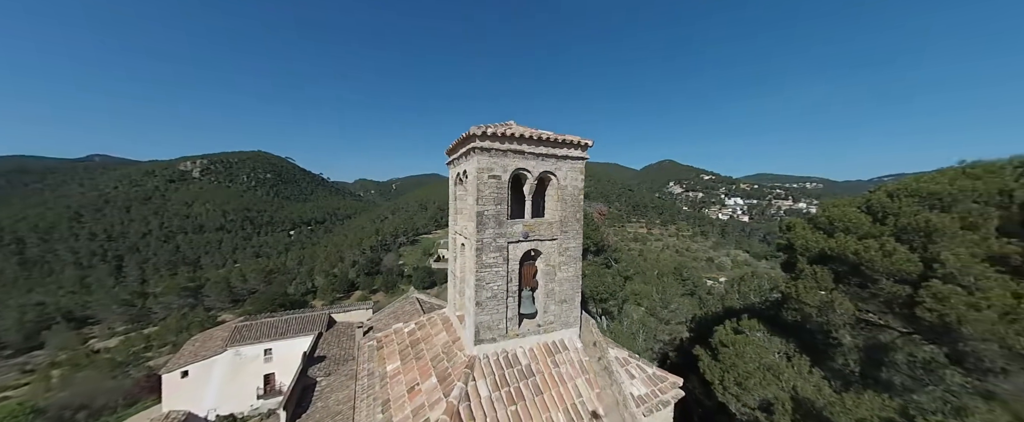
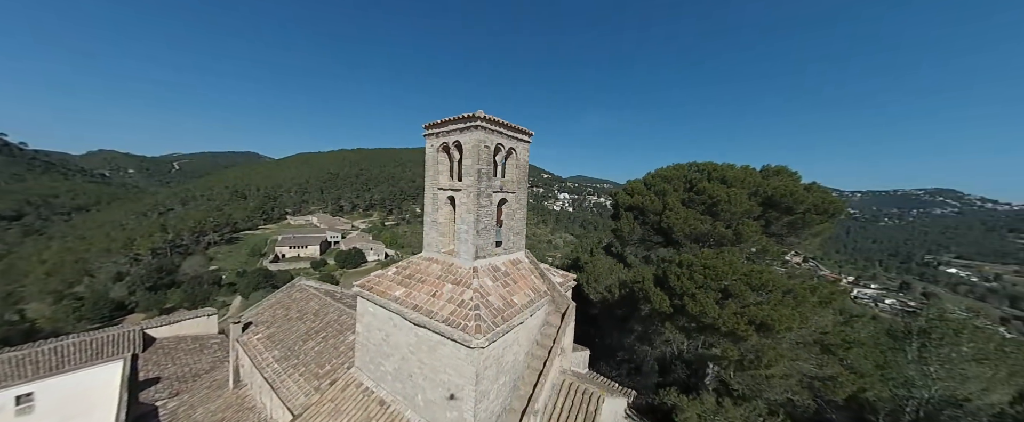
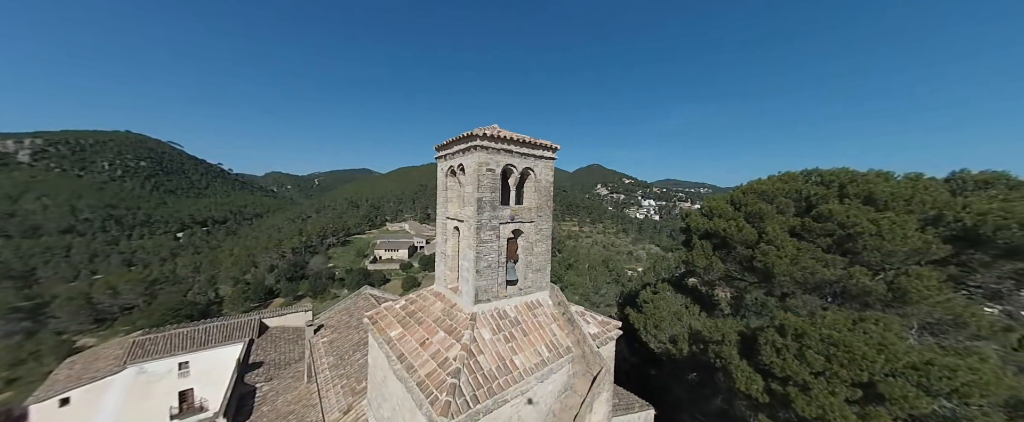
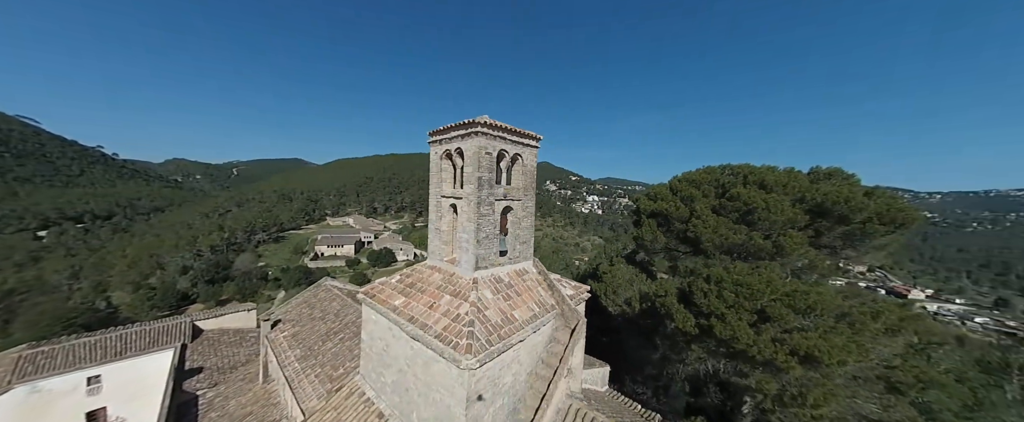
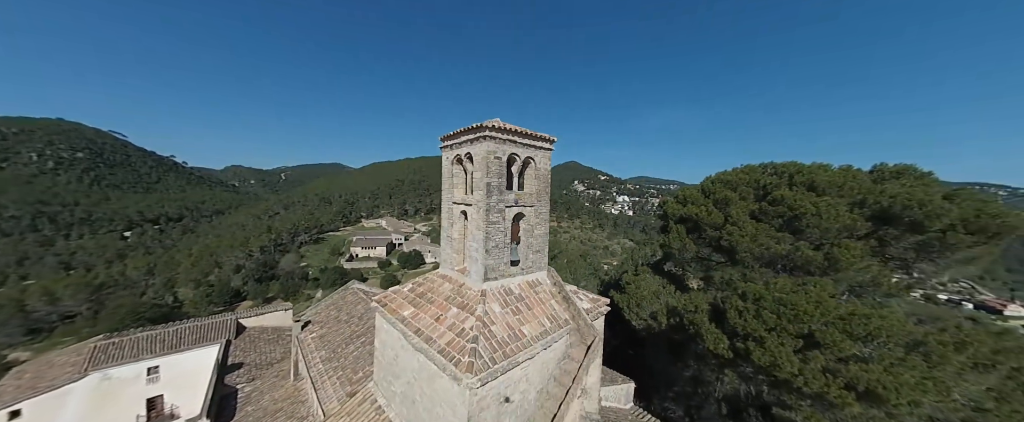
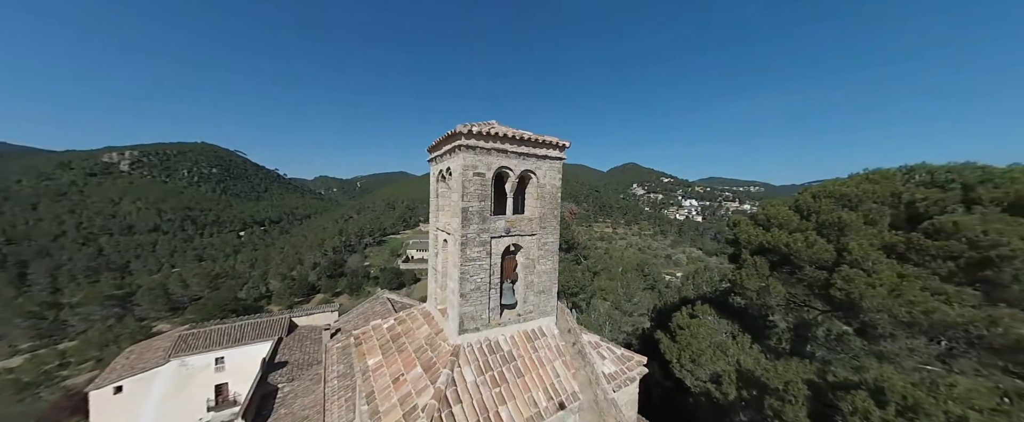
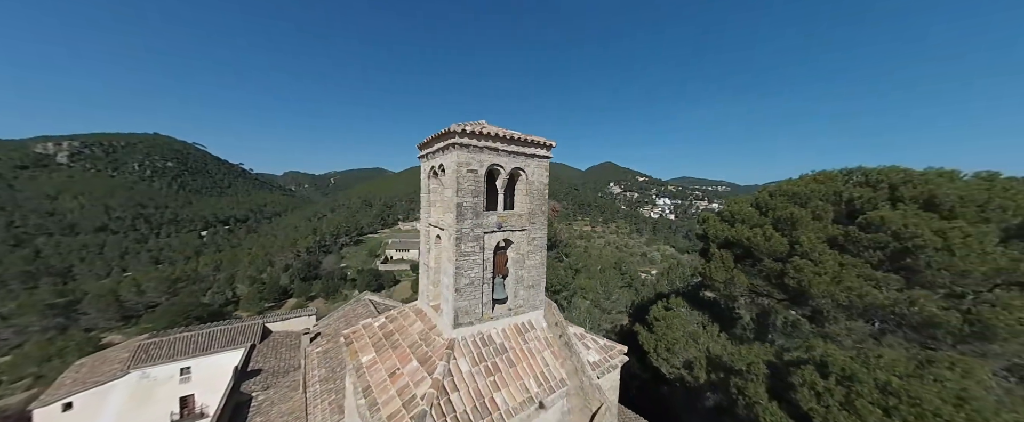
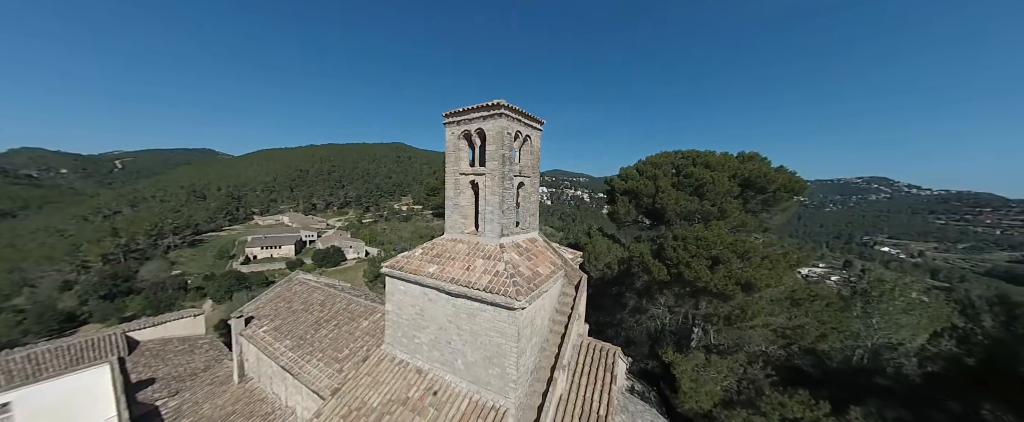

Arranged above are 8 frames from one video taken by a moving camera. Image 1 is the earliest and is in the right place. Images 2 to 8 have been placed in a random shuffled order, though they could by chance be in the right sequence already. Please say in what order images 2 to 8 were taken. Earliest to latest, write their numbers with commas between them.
6, 7, 3, 5, 4, 2, 8
